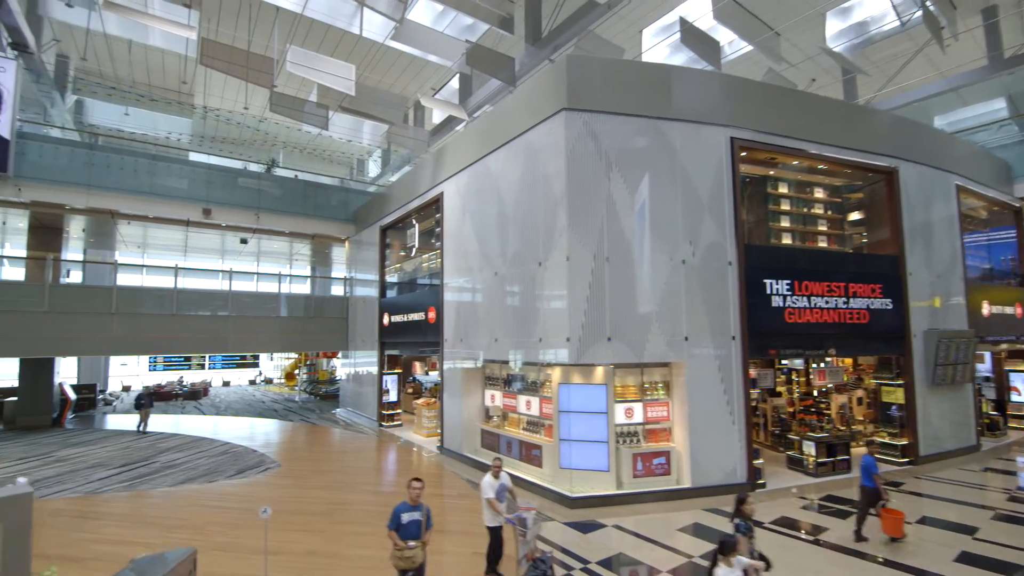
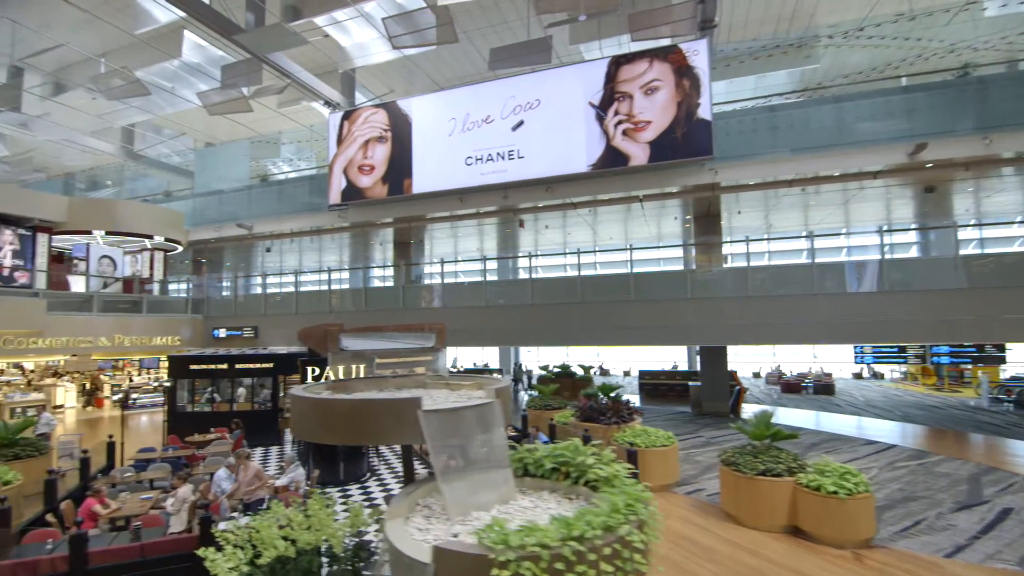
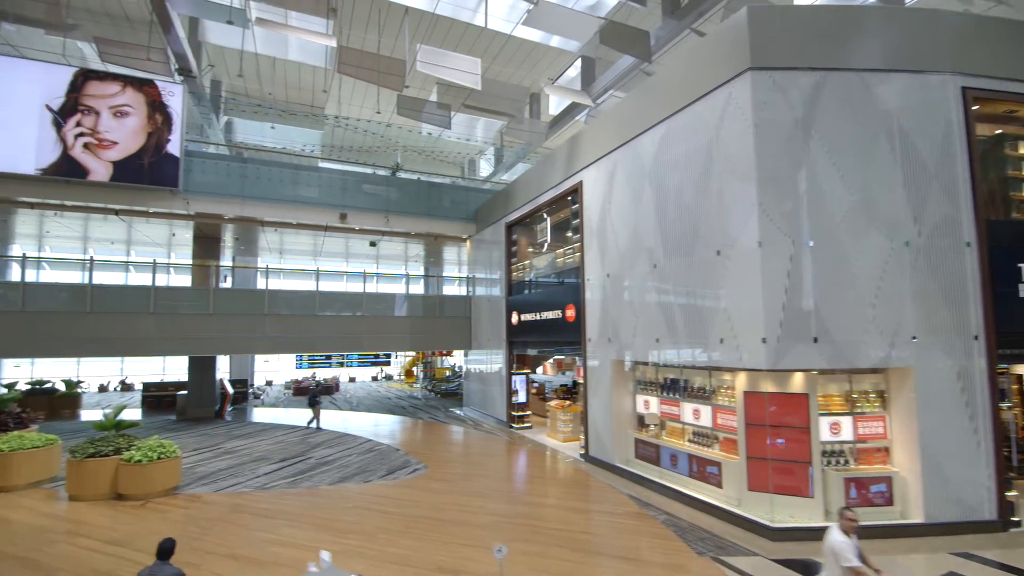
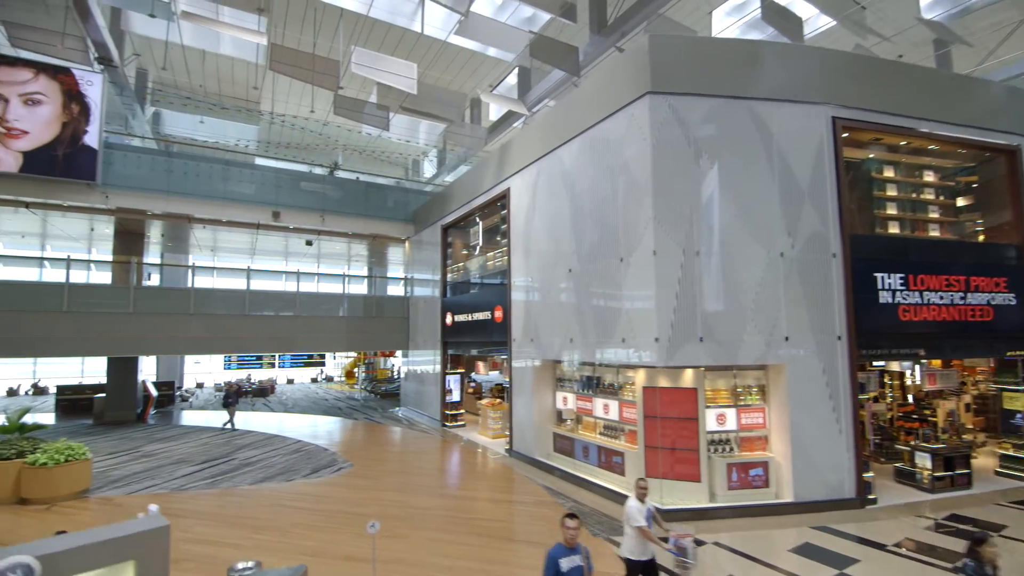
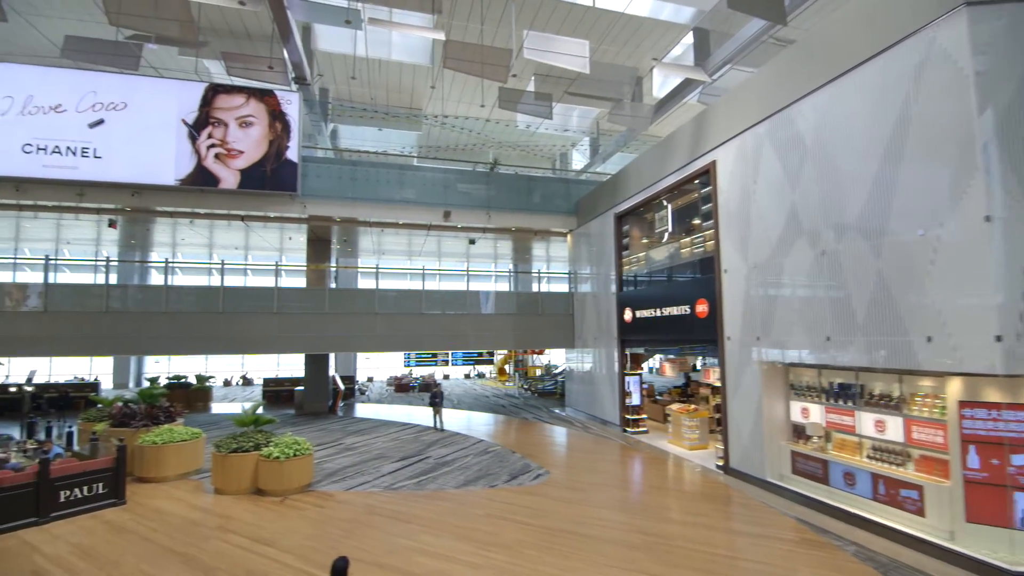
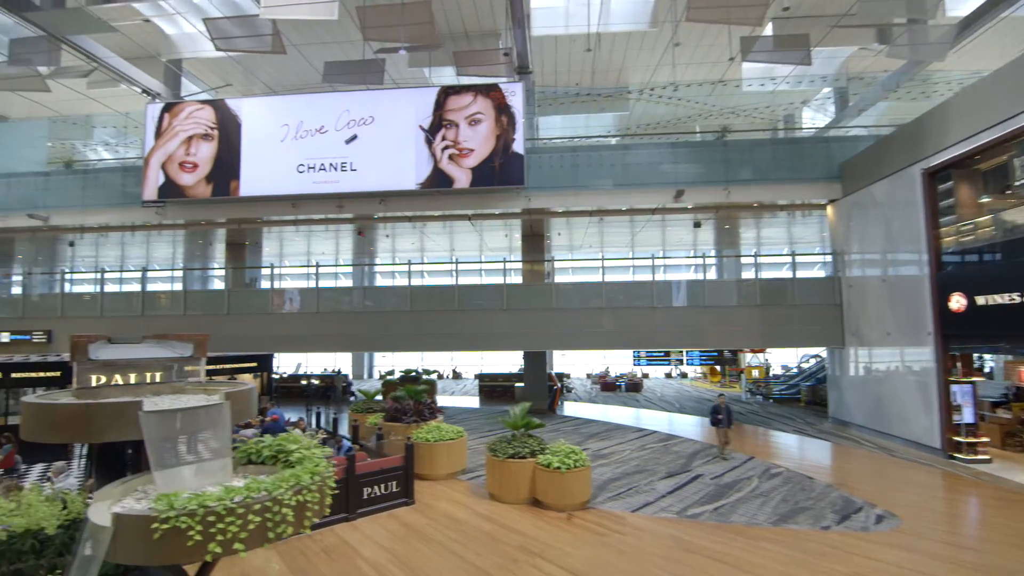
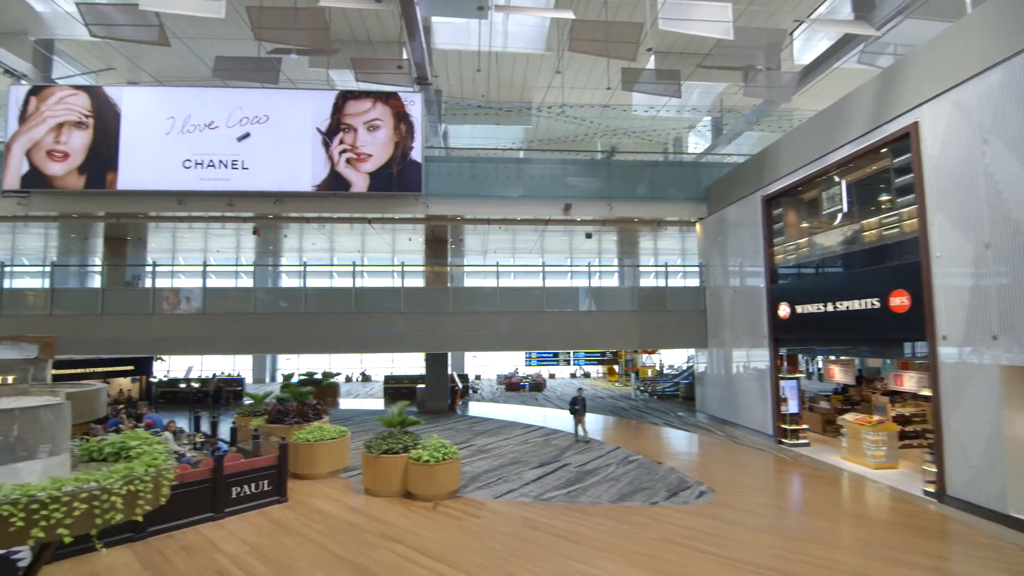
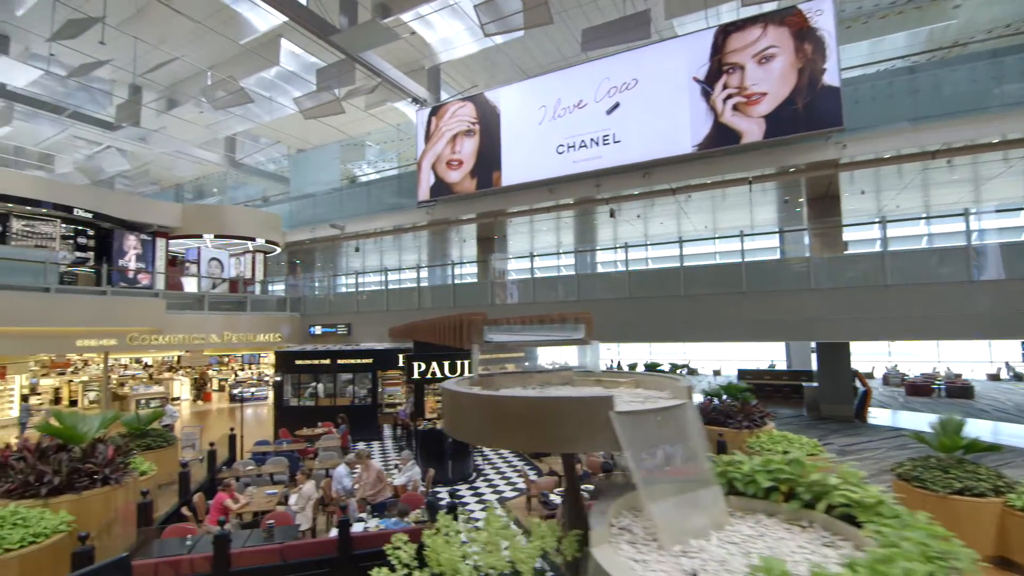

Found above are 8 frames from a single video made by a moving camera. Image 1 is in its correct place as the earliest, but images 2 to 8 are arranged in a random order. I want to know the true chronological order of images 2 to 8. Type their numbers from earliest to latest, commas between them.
4, 3, 5, 7, 6, 2, 8
